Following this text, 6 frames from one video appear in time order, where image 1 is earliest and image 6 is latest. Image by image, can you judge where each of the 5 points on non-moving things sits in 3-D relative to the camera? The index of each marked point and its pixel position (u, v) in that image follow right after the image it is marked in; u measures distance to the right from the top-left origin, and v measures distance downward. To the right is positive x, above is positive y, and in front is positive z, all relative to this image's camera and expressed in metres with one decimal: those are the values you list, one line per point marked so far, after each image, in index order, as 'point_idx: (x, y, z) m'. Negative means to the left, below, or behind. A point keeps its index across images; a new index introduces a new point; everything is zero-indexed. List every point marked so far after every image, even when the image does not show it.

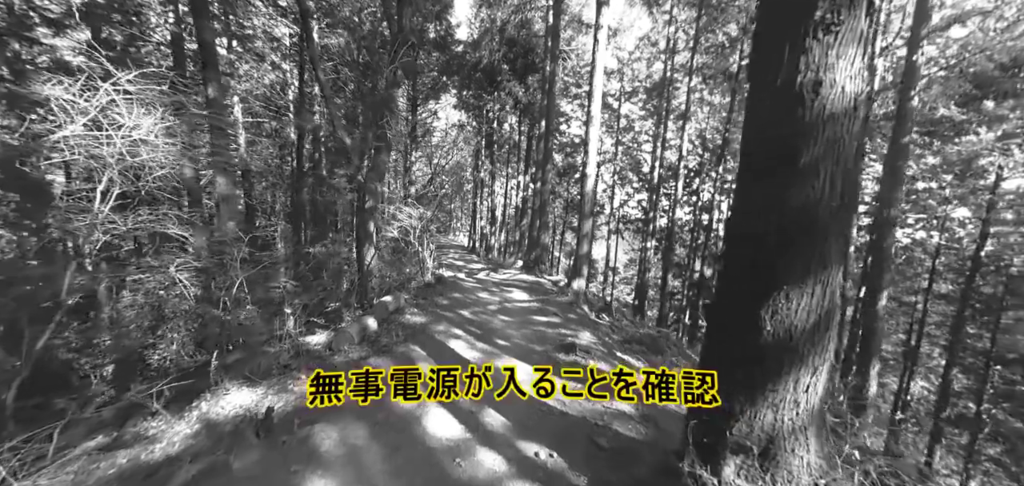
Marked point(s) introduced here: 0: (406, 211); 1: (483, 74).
0: (-3.2, +1.0, +11.3) m
1: (-1.5, +8.6, +18.3) m
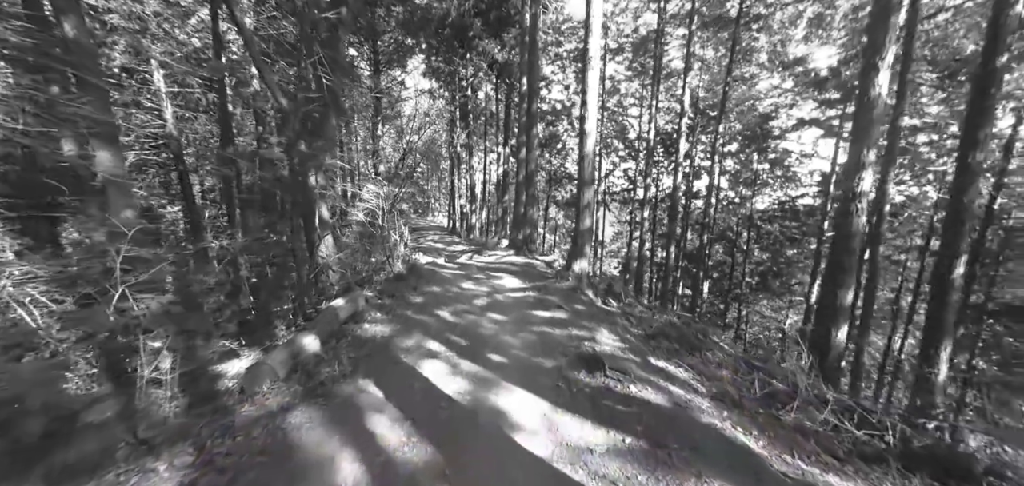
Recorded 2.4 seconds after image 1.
0: (-3.7, +1.5, +9.7) m
1: (-2.7, +9.5, +16.3) m
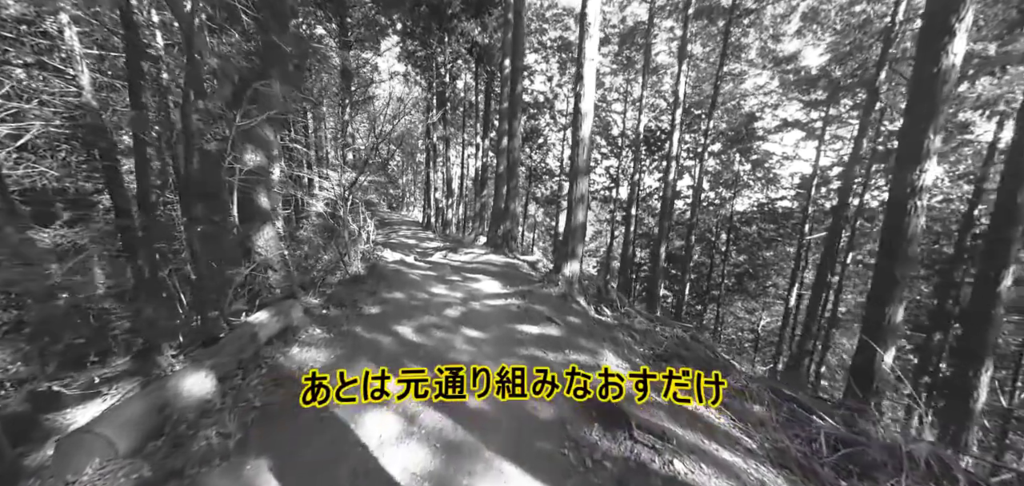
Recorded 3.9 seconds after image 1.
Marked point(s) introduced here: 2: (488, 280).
0: (-4.2, +1.6, +8.4) m
1: (-3.4, +9.7, +15.0) m
2: (-0.4, -0.7, +6.8) m
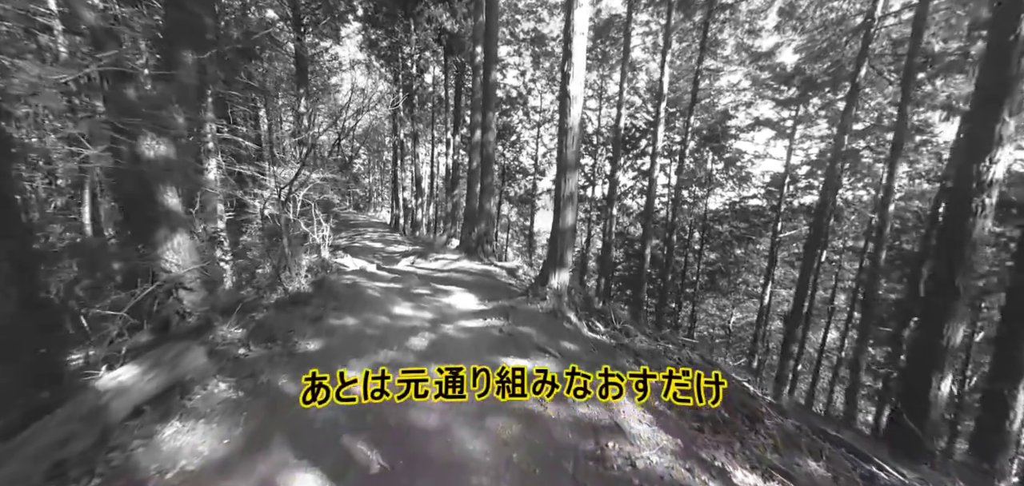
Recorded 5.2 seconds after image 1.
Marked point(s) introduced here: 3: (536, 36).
0: (-4.7, +1.5, +7.2) m
1: (-4.6, +9.6, +13.8) m
2: (-0.8, -0.8, +5.9) m
3: (+1.1, +10.1, +17.6) m
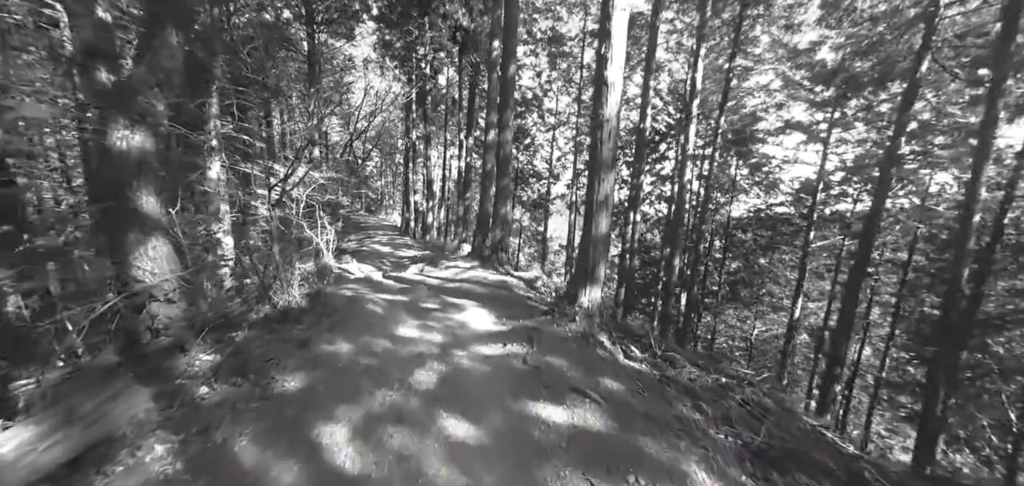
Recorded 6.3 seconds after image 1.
0: (-4.3, +1.4, +6.7) m
1: (-3.9, +9.4, +13.4) m
2: (-0.5, -0.9, +5.2) m
3: (+1.9, +9.8, +17.0) m
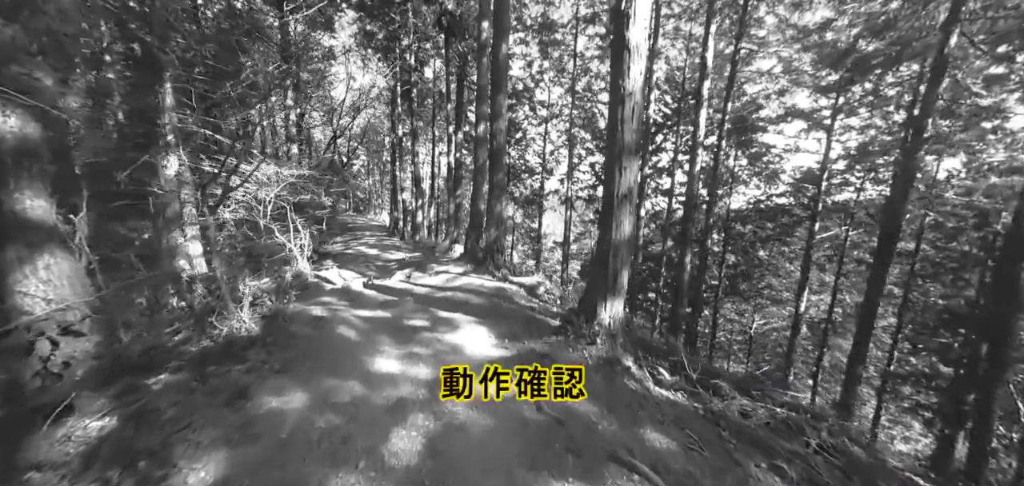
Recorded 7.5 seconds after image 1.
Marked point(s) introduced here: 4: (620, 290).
0: (-4.4, +1.2, +5.8) m
1: (-4.3, +9.3, +12.4) m
2: (-0.5, -1.0, +4.4) m
3: (+1.4, +9.9, +16.1) m
4: (+1.1, -0.5, +3.7) m
